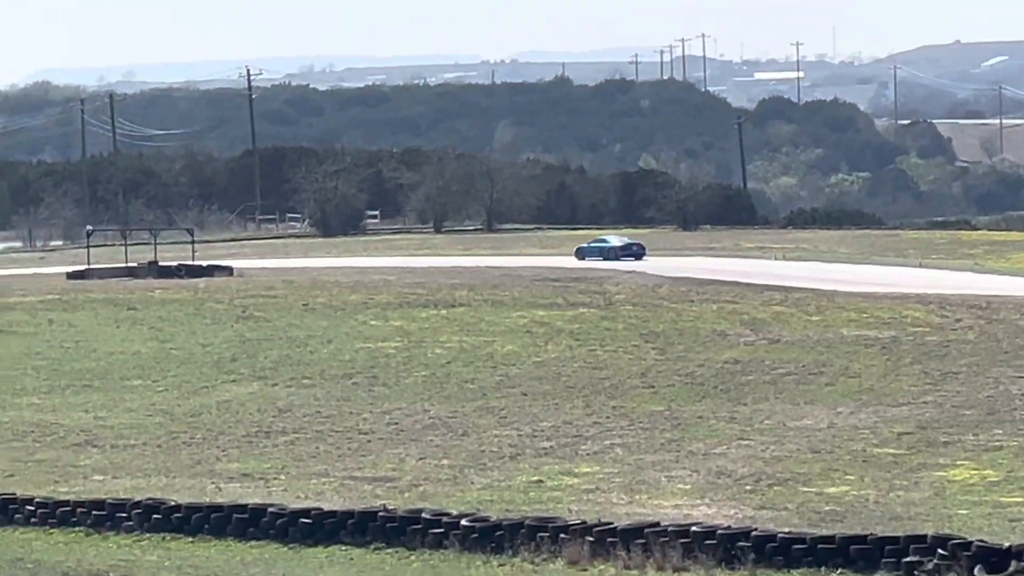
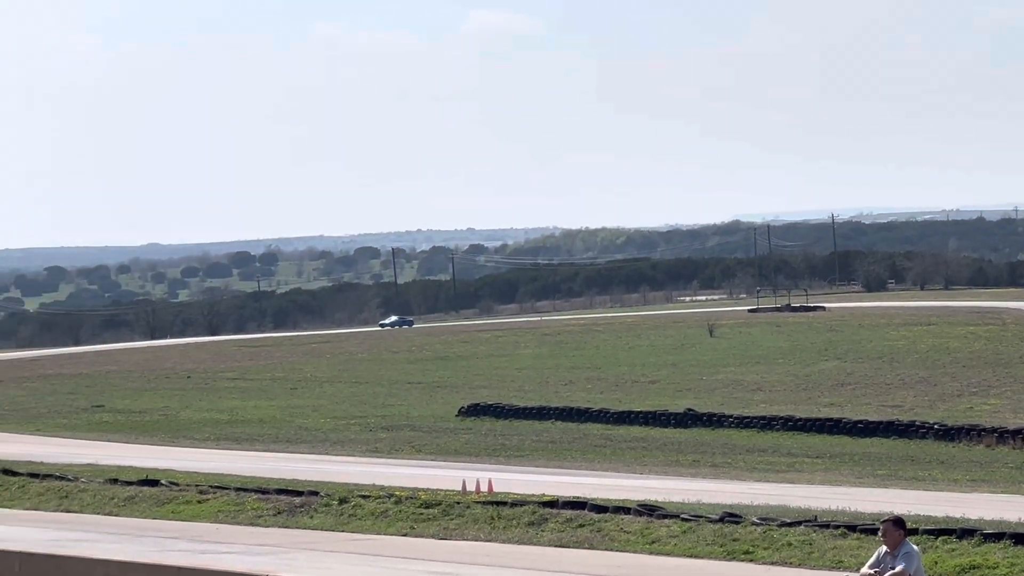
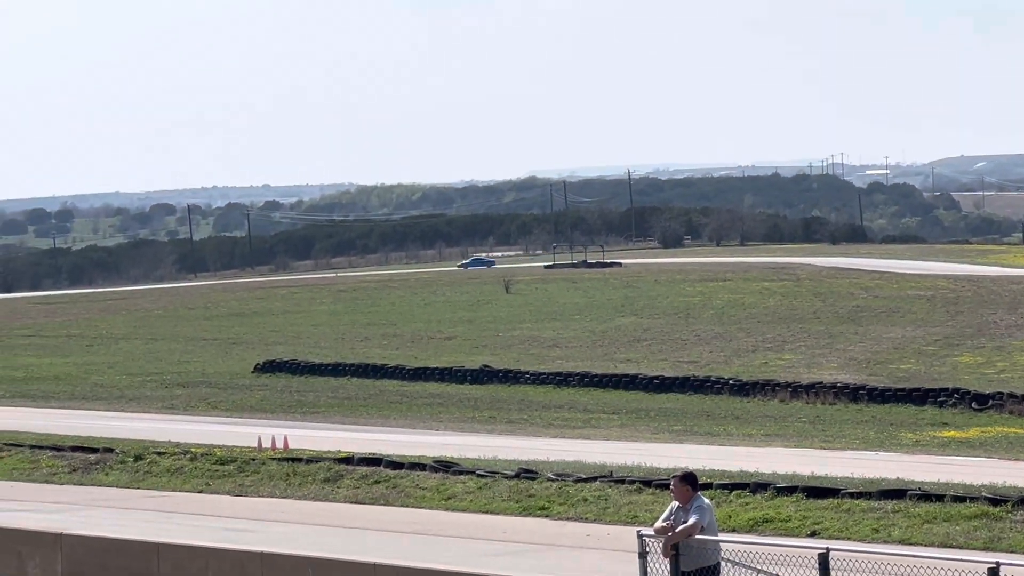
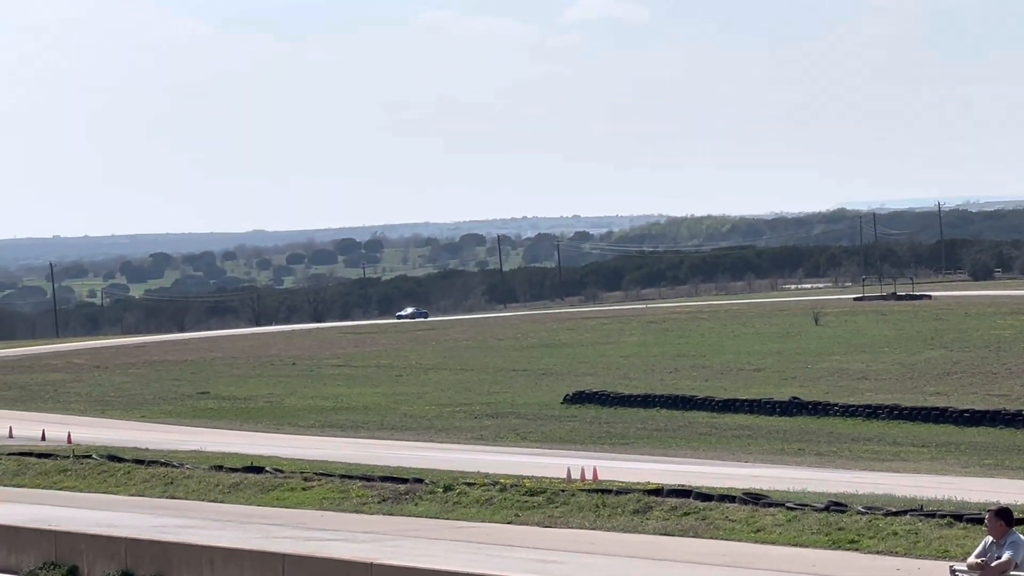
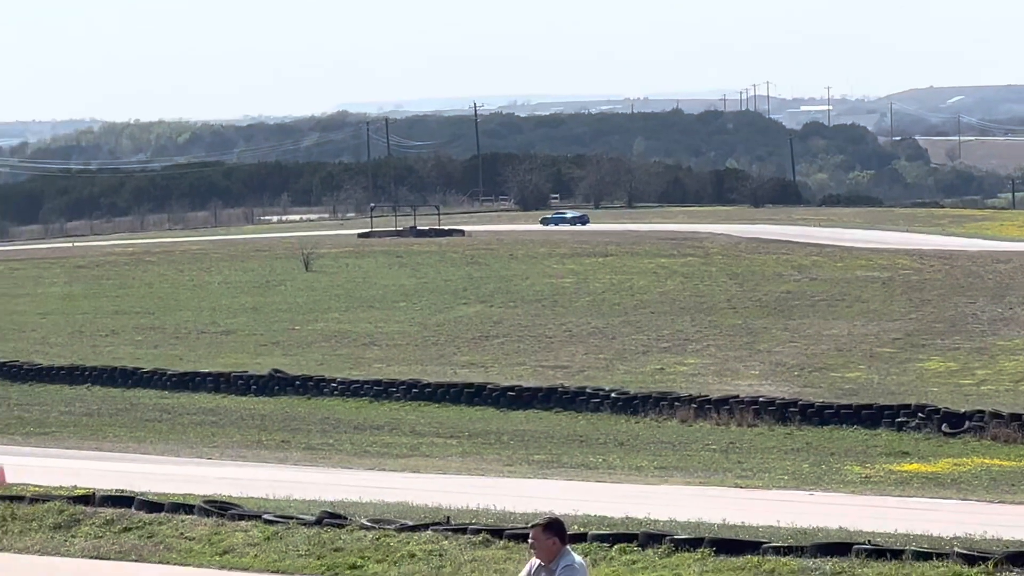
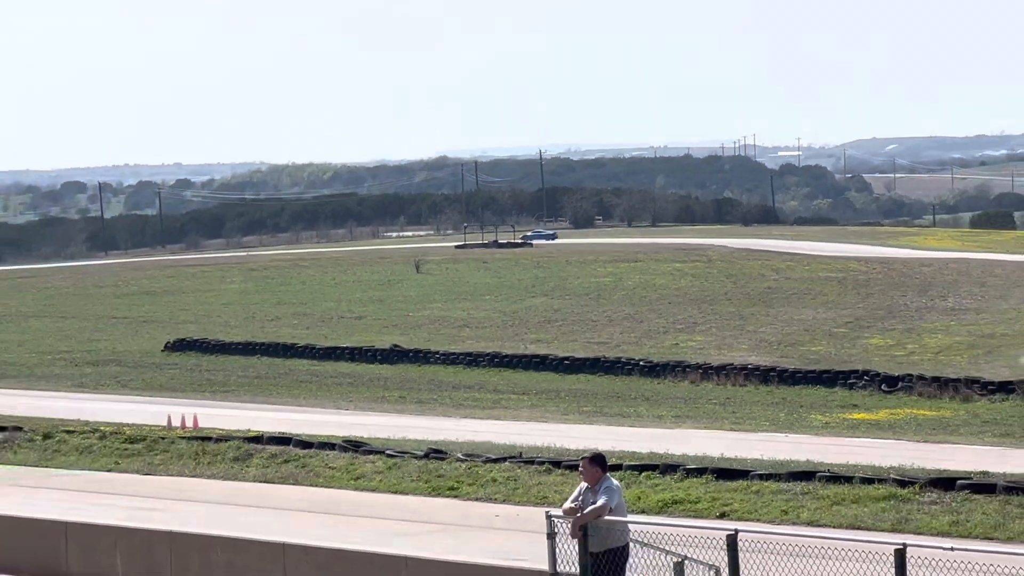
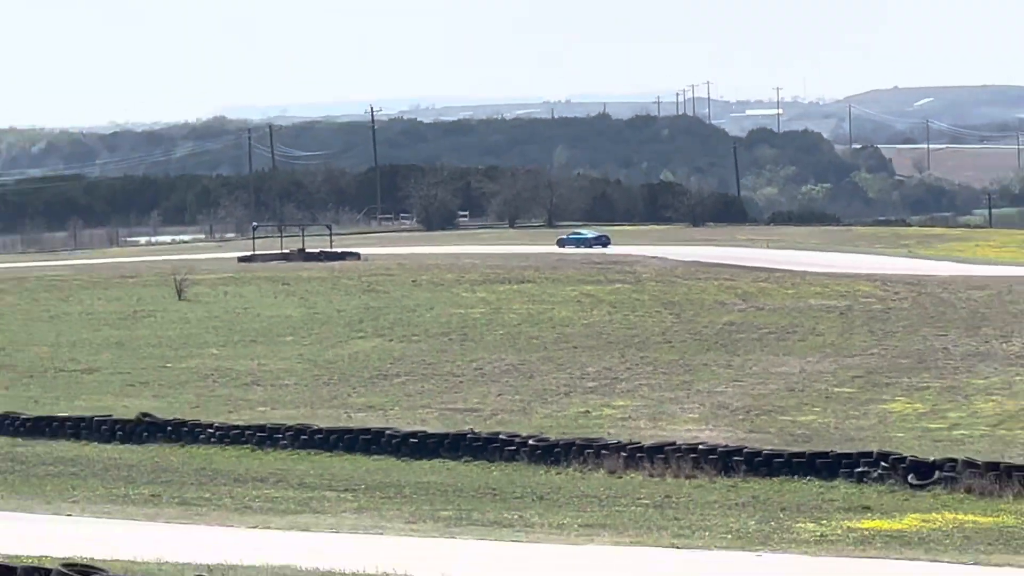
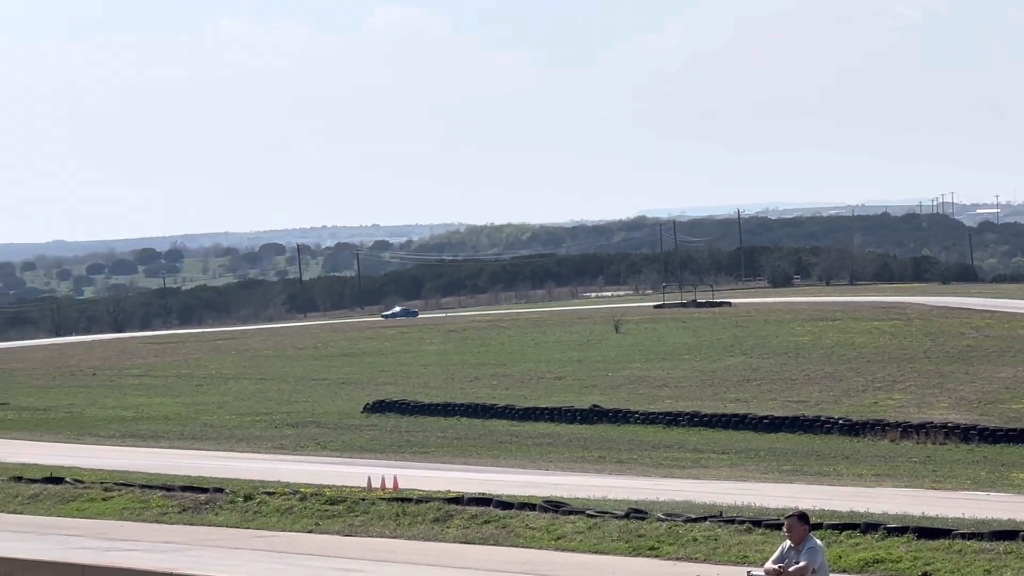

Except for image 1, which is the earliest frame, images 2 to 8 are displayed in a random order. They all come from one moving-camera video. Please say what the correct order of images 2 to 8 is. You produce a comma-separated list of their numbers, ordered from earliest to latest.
7, 5, 6, 3, 8, 2, 4
